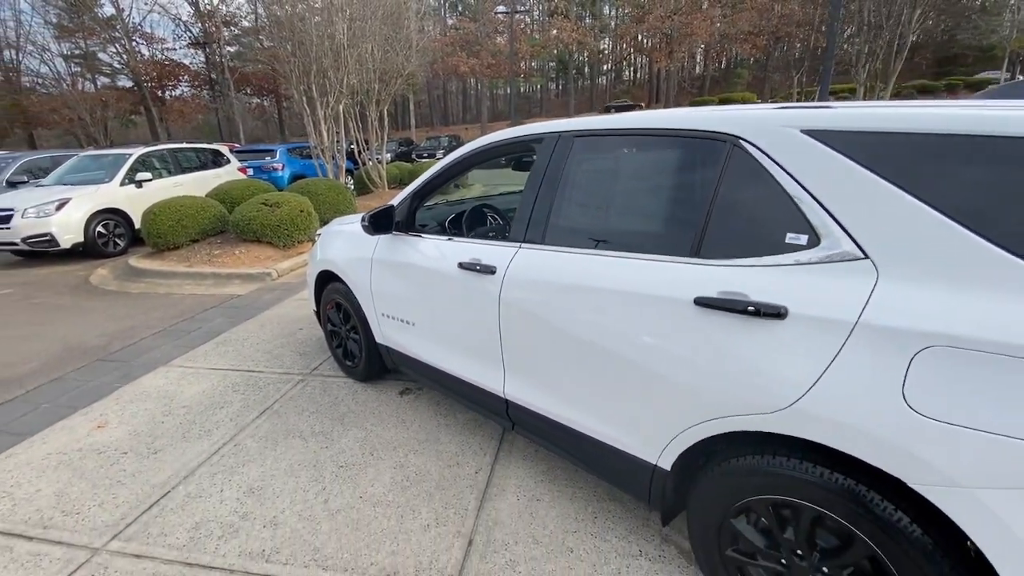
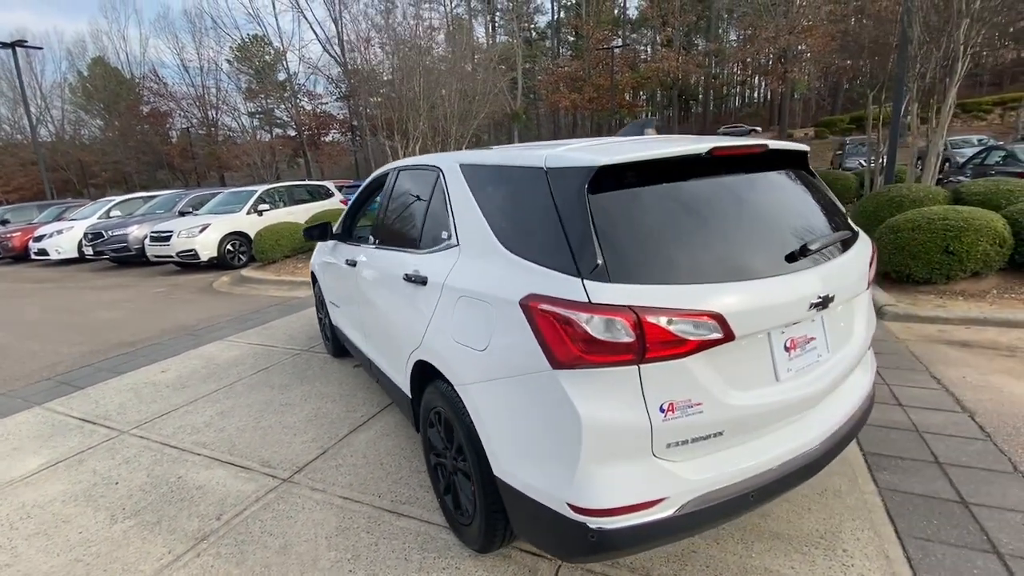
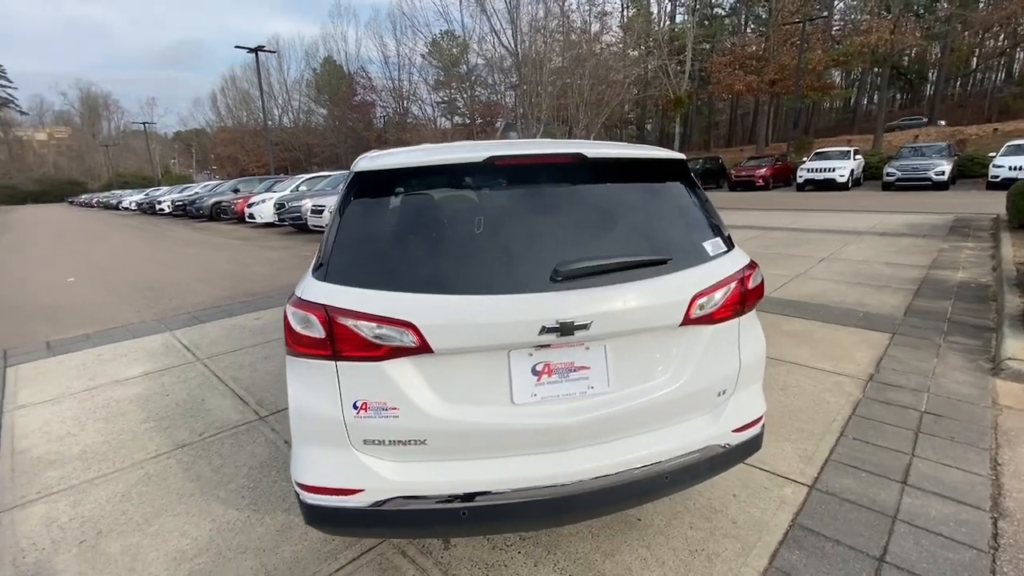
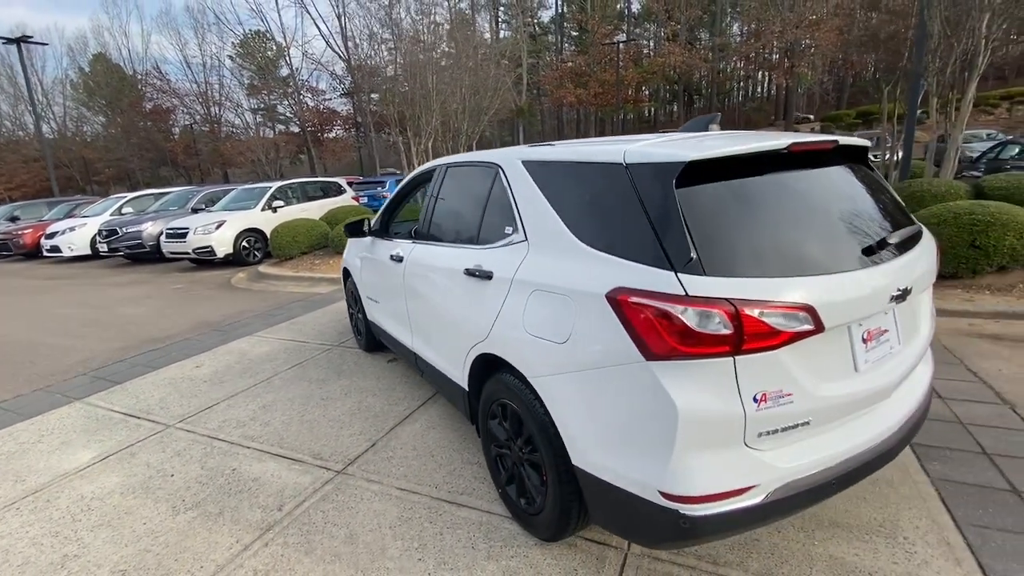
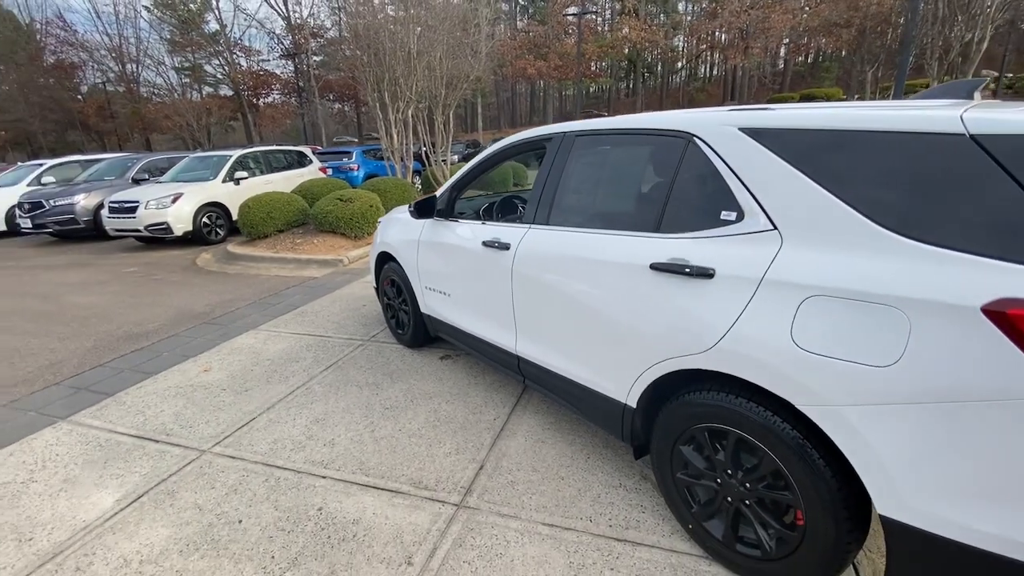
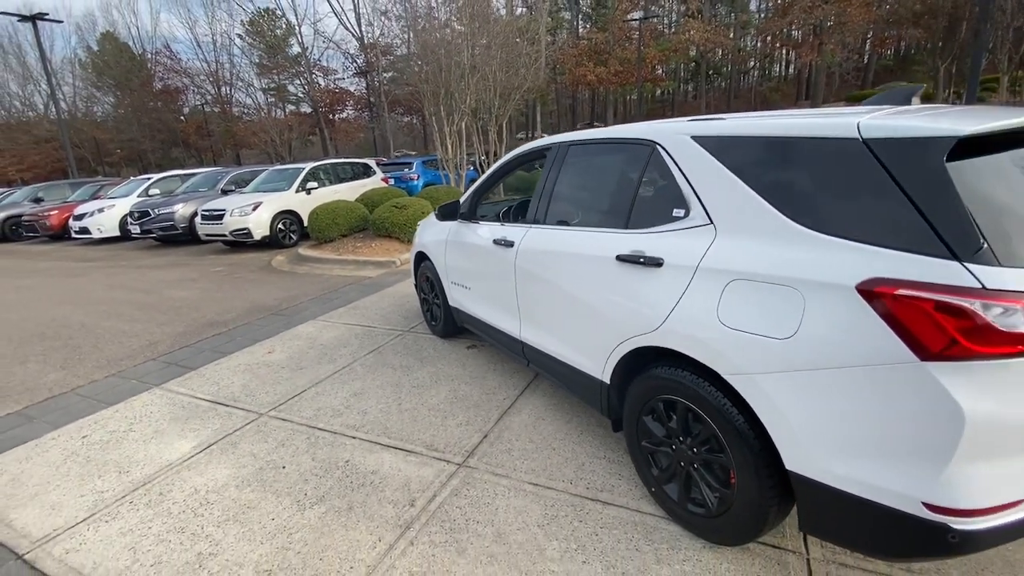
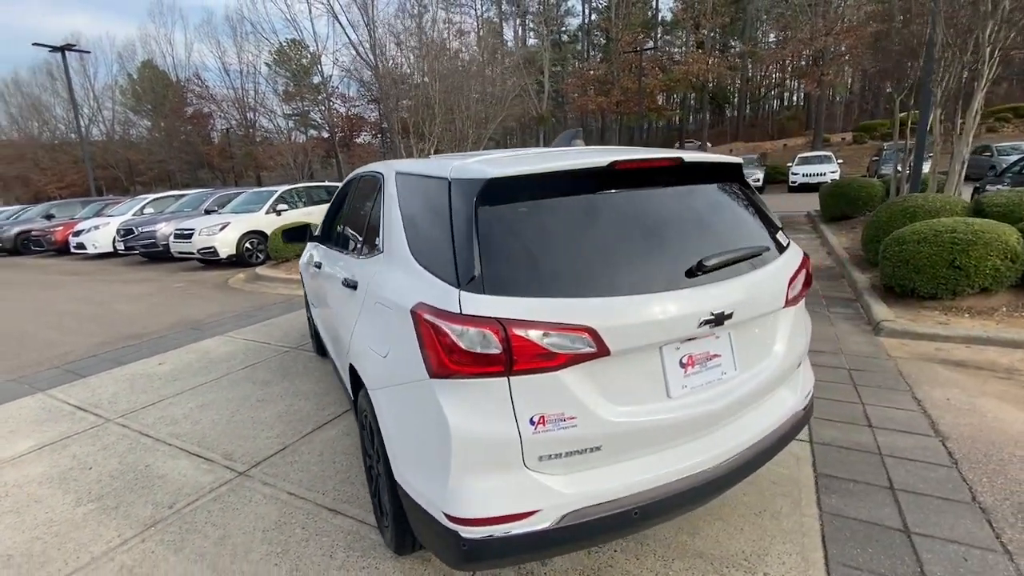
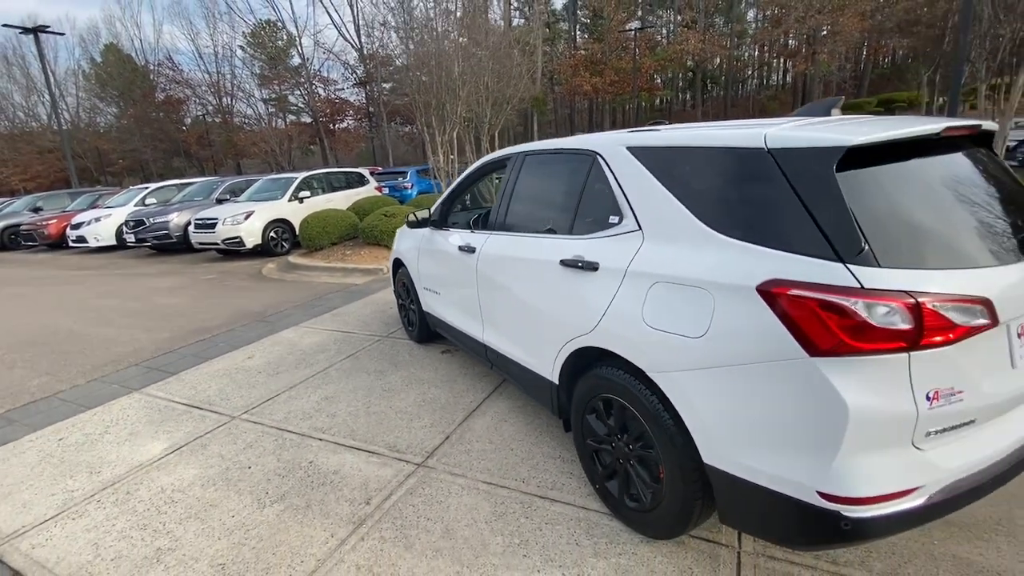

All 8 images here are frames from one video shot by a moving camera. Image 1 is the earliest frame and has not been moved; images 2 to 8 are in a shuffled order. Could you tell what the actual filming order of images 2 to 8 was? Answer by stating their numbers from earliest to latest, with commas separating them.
5, 6, 8, 4, 2, 7, 3
